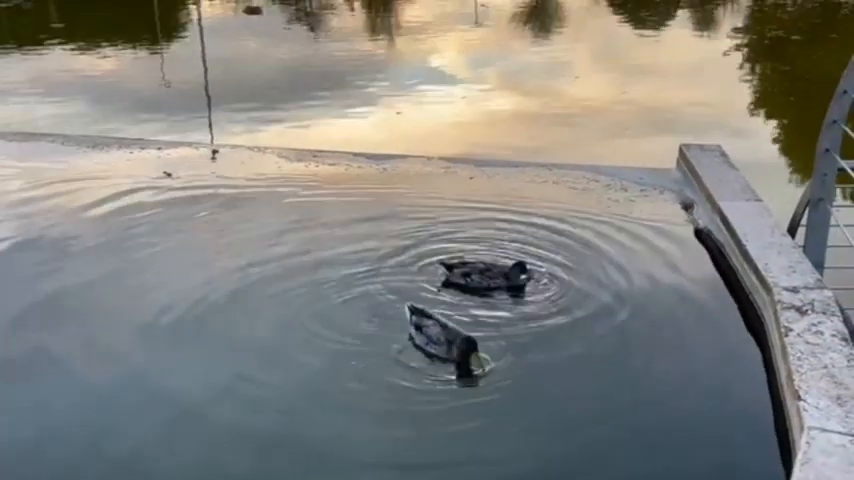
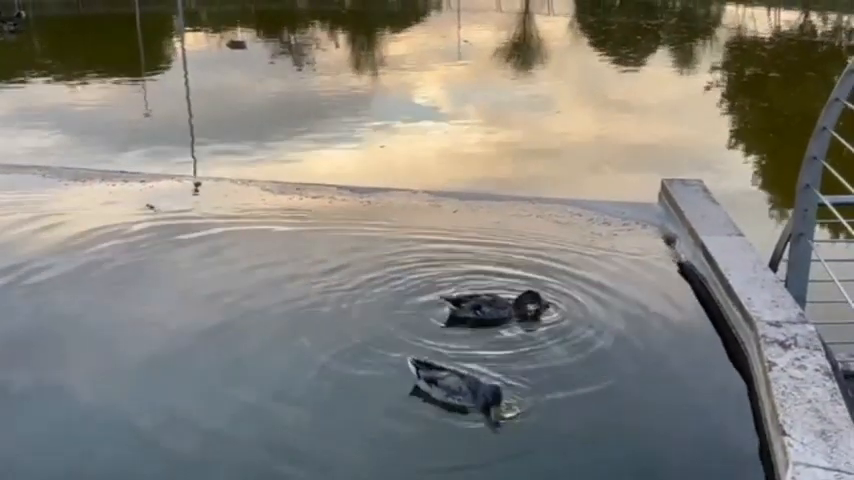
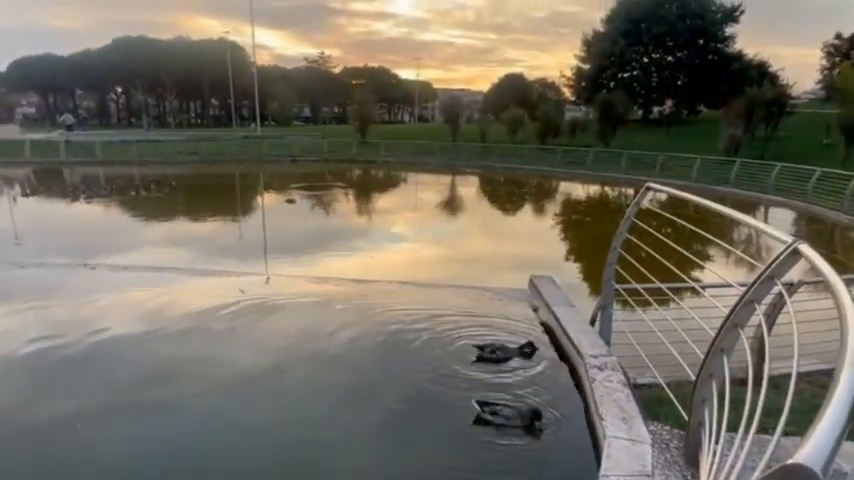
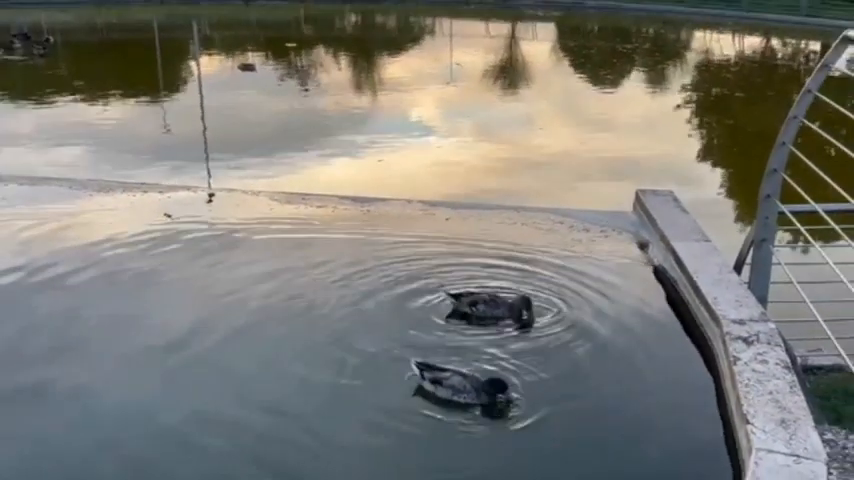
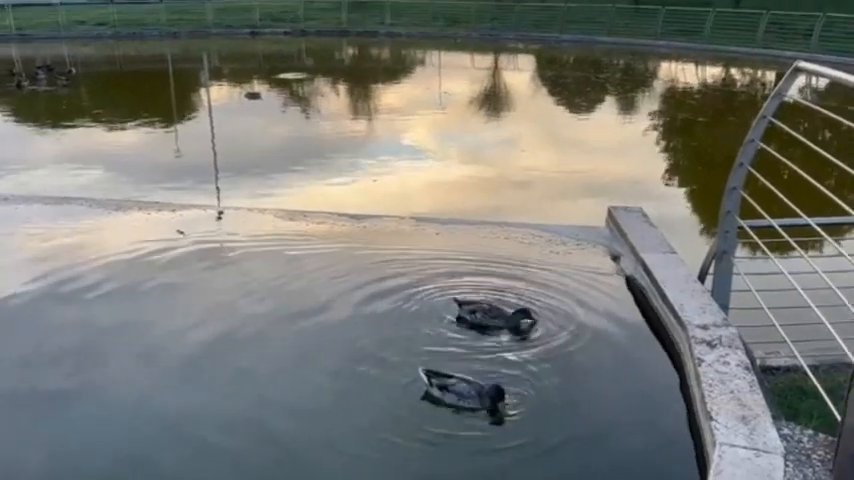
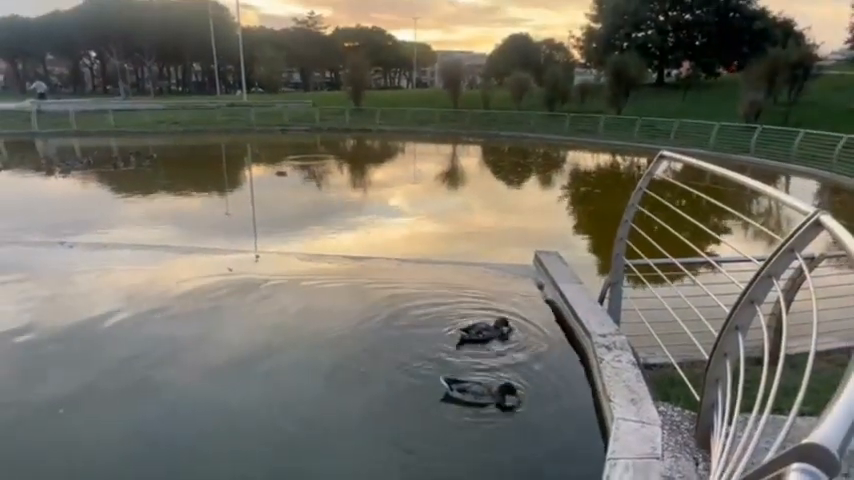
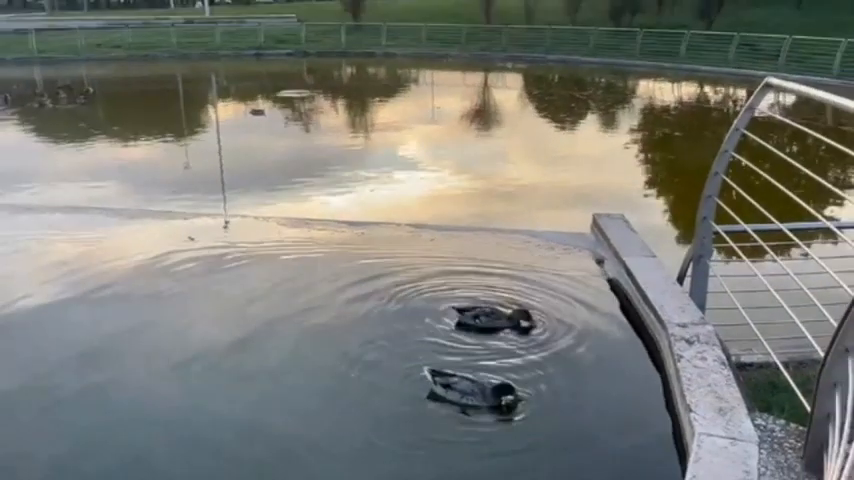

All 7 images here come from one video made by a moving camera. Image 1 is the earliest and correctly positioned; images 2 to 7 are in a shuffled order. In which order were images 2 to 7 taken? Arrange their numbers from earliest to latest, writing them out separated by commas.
2, 4, 5, 7, 6, 3
